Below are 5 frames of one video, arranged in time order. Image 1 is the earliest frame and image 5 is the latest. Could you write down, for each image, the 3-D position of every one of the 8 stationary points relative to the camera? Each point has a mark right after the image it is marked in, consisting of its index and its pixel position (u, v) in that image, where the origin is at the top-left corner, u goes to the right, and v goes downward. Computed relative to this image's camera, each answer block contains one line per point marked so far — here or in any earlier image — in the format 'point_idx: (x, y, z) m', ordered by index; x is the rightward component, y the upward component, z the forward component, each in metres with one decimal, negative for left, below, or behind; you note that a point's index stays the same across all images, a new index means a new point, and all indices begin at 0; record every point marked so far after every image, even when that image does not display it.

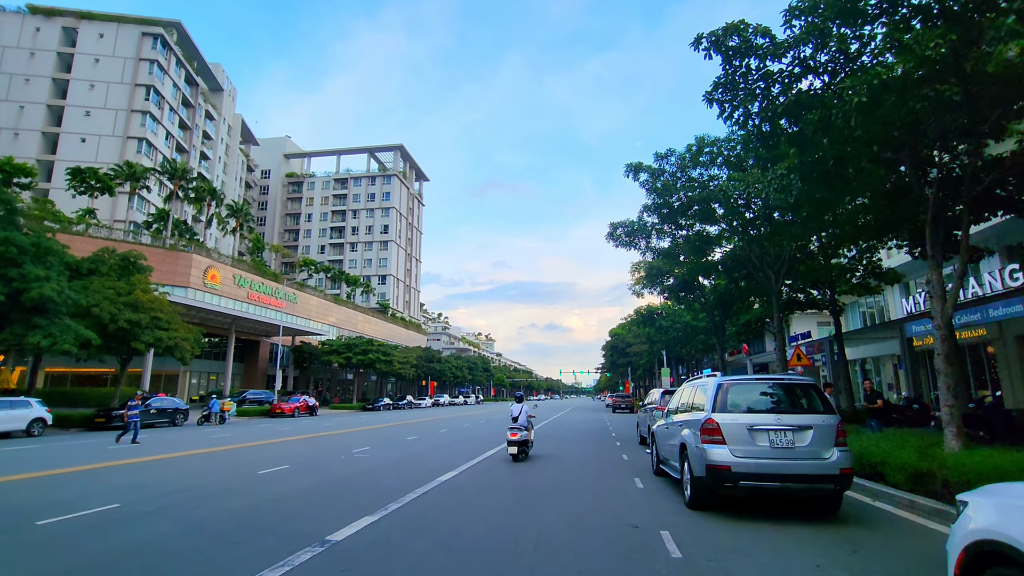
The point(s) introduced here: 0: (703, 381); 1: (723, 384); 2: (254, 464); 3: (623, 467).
0: (+2.7, -1.3, +8.7) m
1: (+2.5, -1.1, +7.1) m
2: (-7.6, -5.1, +17.8) m
3: (+2.3, -3.7, +12.3) m
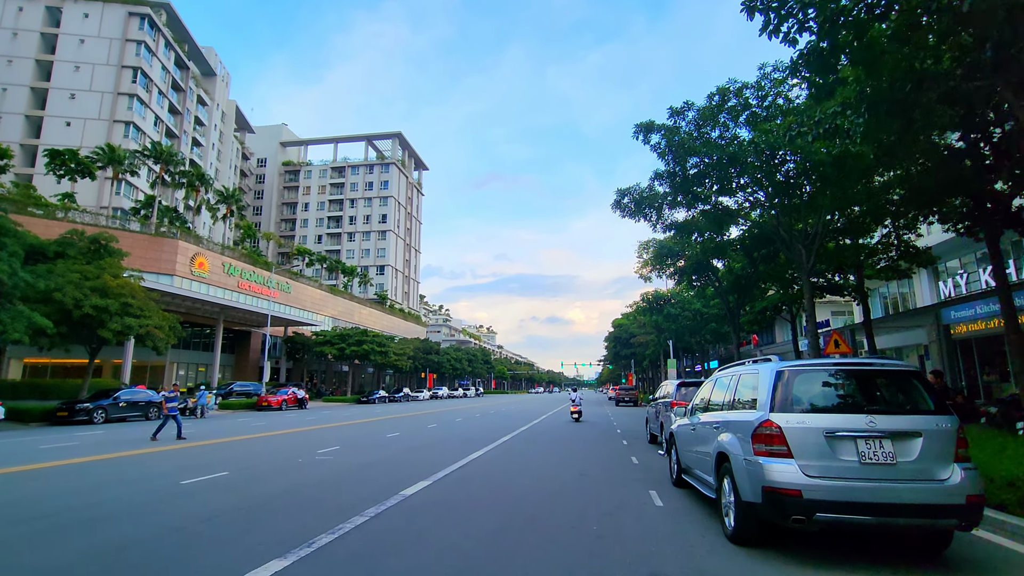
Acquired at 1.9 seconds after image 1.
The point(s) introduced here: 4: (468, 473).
0: (+2.5, -0.9, +6.7) m
1: (+2.3, -0.7, +5.1) m
2: (-7.8, -4.6, +15.9) m
3: (+2.1, -3.2, +10.3) m
4: (-0.9, -3.8, +12.7) m
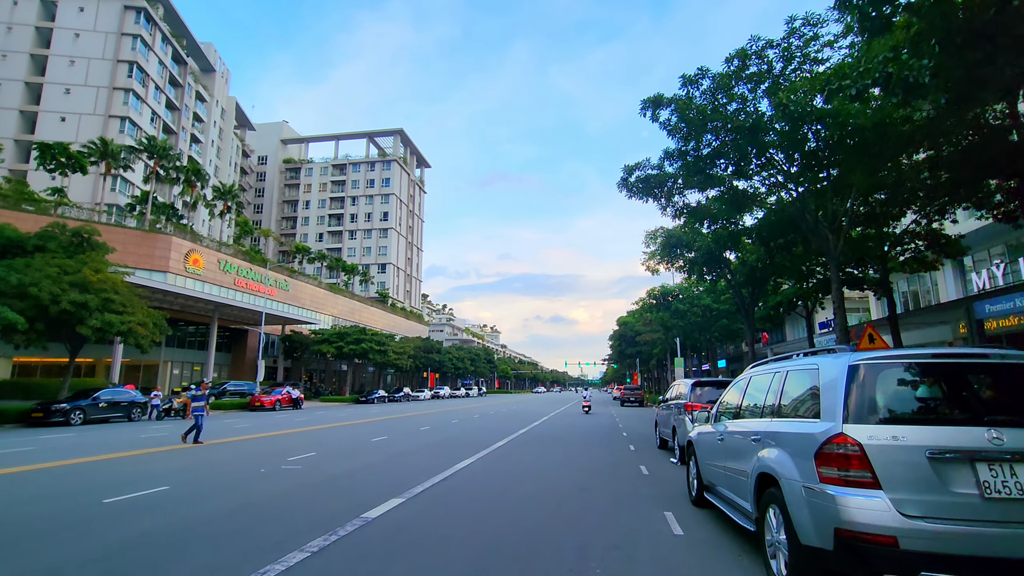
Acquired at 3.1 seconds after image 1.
0: (+2.4, -0.6, +5.3) m
1: (+2.1, -0.5, +3.7) m
2: (-7.9, -4.4, +14.6) m
3: (+2.0, -3.0, +9.0) m
4: (-1.0, -3.6, +11.4) m
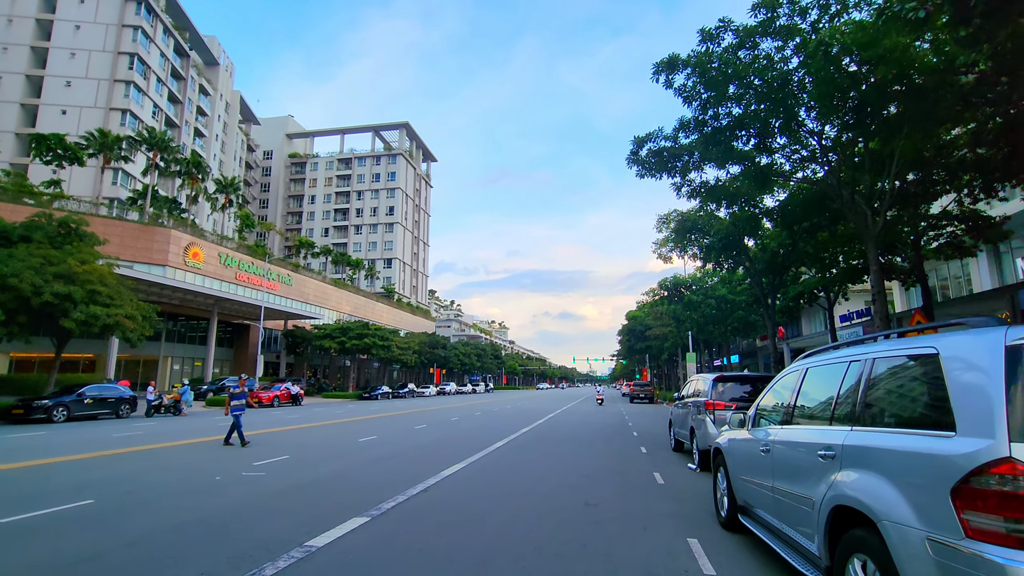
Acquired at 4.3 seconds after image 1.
0: (+2.2, -0.4, +4.0) m
1: (+1.9, -0.2, +2.4) m
2: (-7.9, -4.1, +13.4) m
3: (+1.9, -2.7, +7.7) m
4: (-1.1, -3.3, +10.1) m
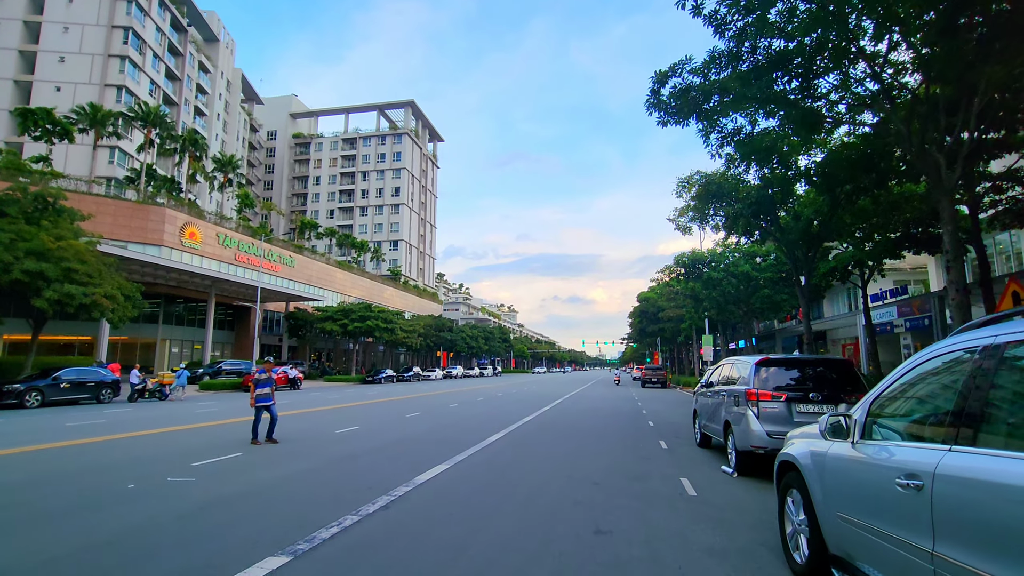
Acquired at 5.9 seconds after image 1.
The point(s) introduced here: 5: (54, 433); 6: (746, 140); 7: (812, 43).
0: (+2.0, -0.1, +2.2) m
1: (+1.7, 0.0, +0.5) m
2: (-7.9, -3.5, +11.8) m
3: (+1.8, -2.3, +5.9) m
4: (-1.1, -2.8, +8.4) m
5: (-12.1, -3.8, +15.8) m
6: (+5.2, +3.3, +13.6) m
7: (+5.0, +4.1, +10.1) m
